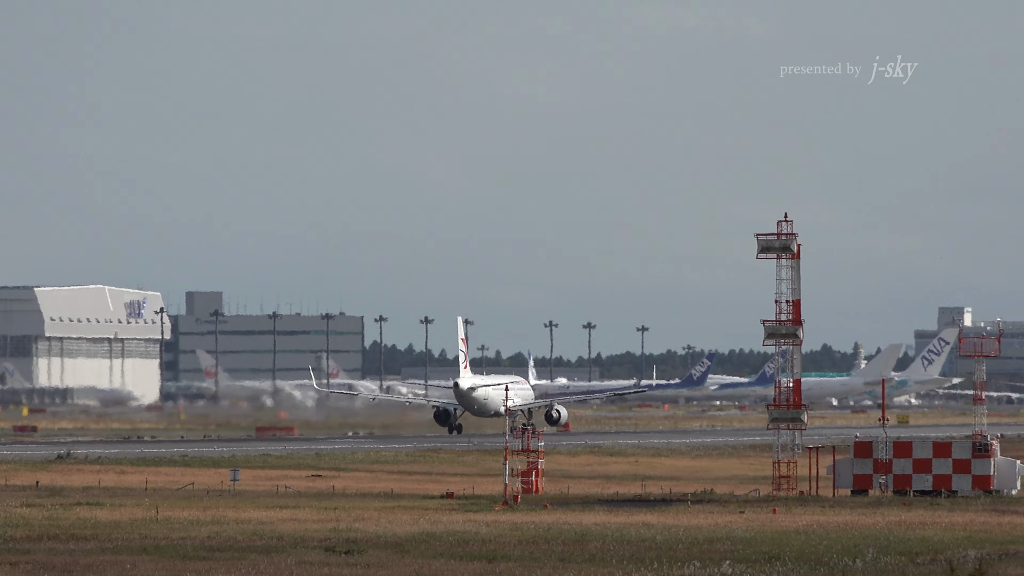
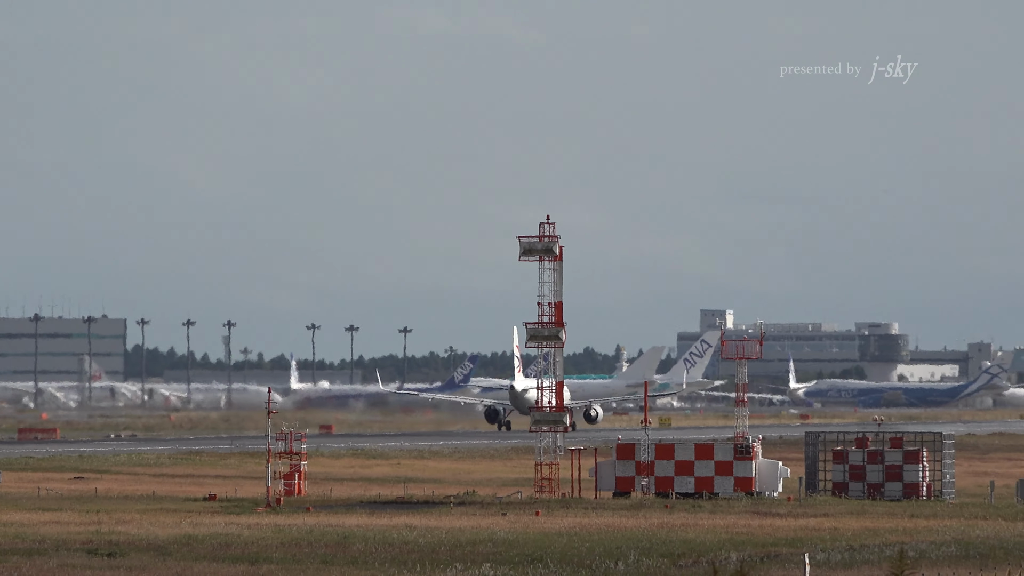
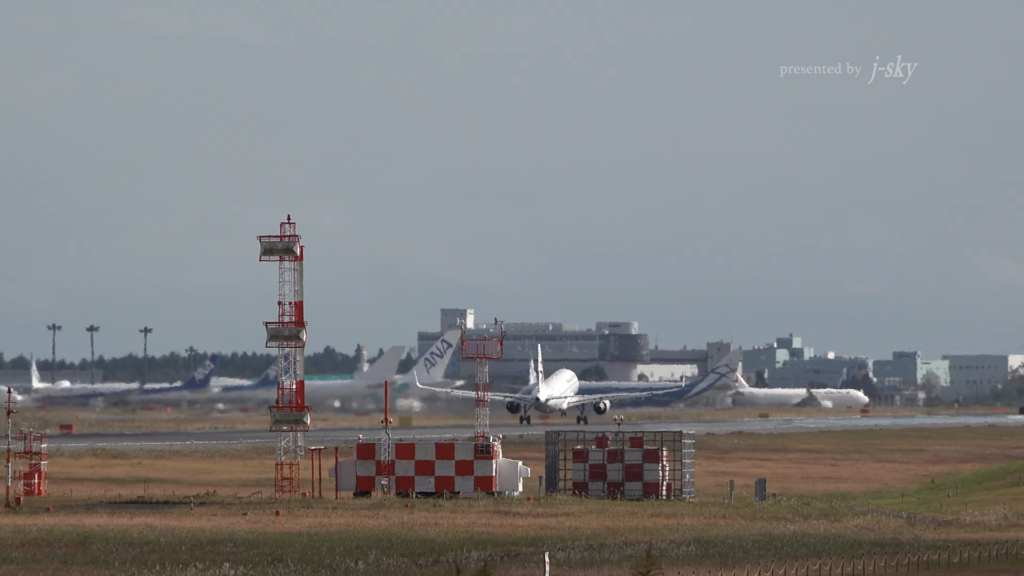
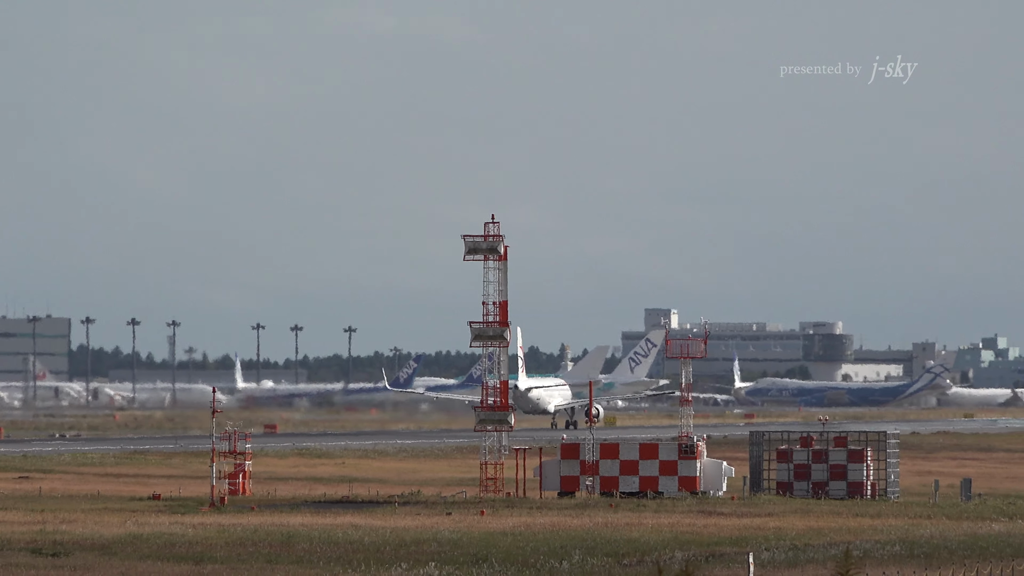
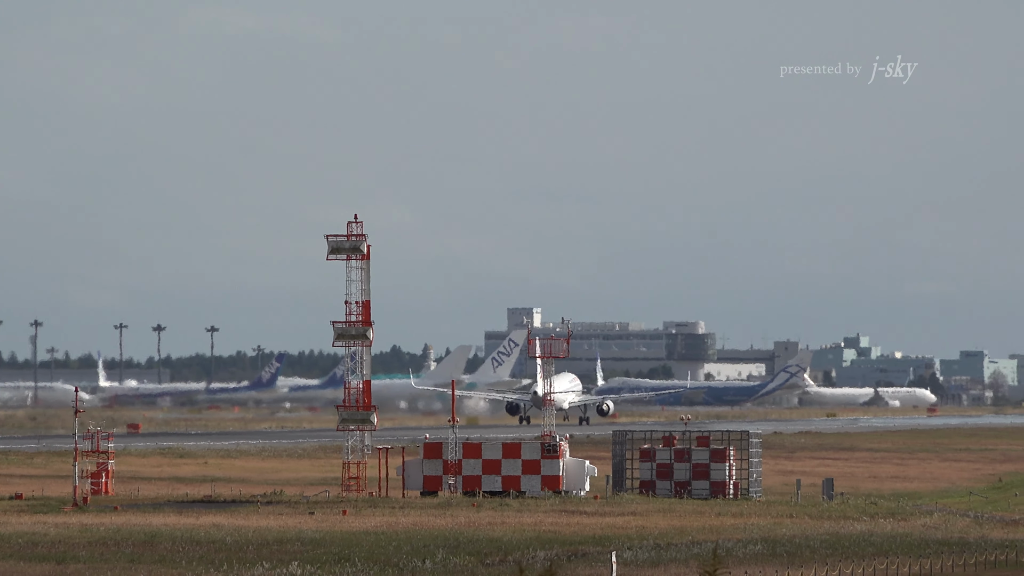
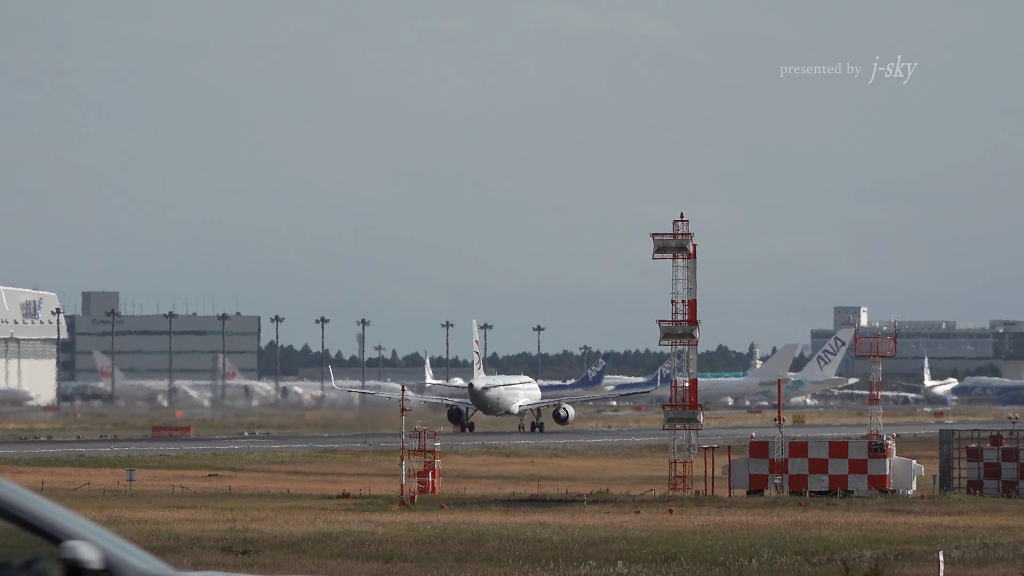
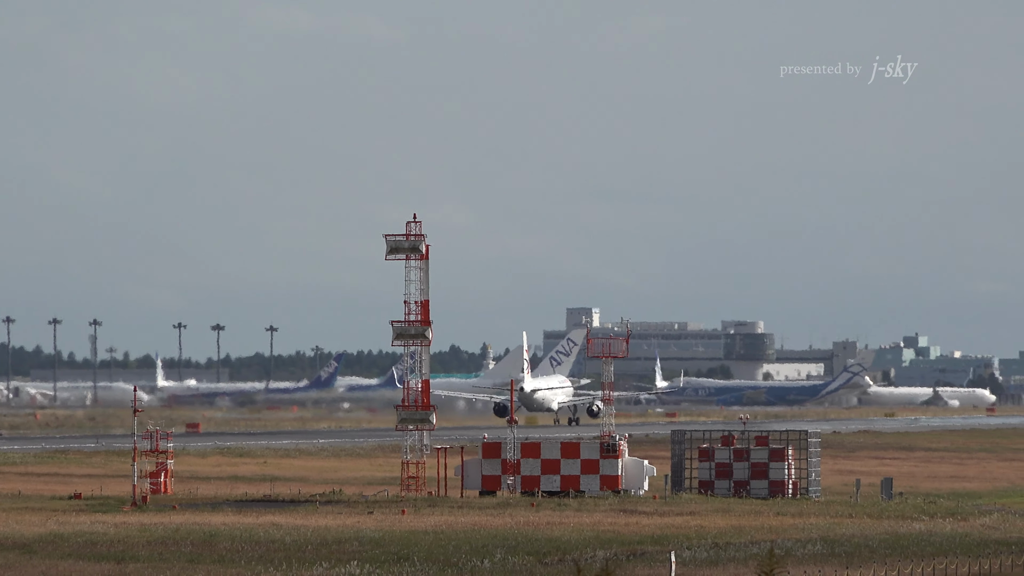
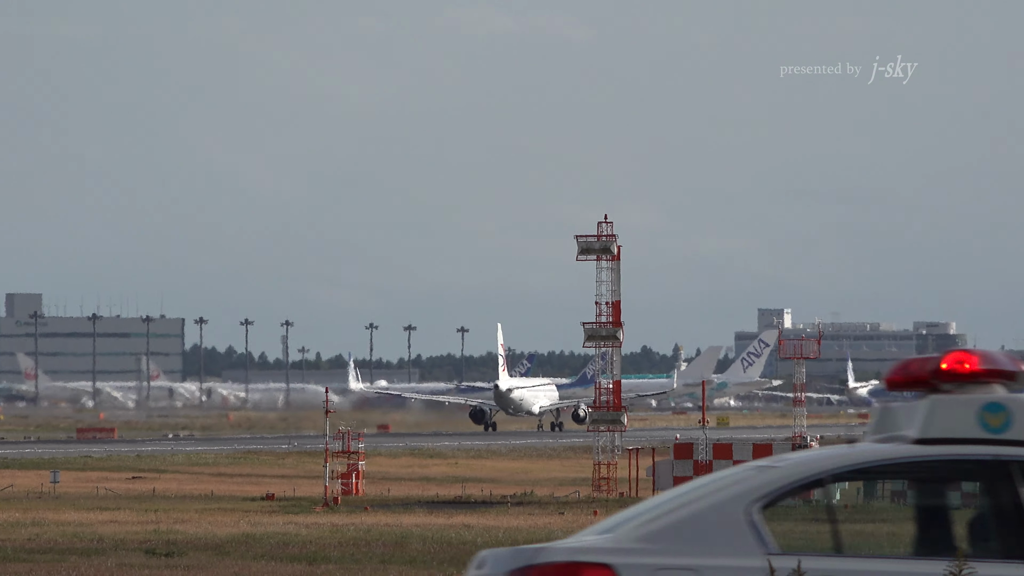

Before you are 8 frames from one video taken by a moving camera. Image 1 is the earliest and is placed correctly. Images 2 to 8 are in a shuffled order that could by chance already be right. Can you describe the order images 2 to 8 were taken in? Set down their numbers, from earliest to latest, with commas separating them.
6, 8, 2, 4, 7, 5, 3
